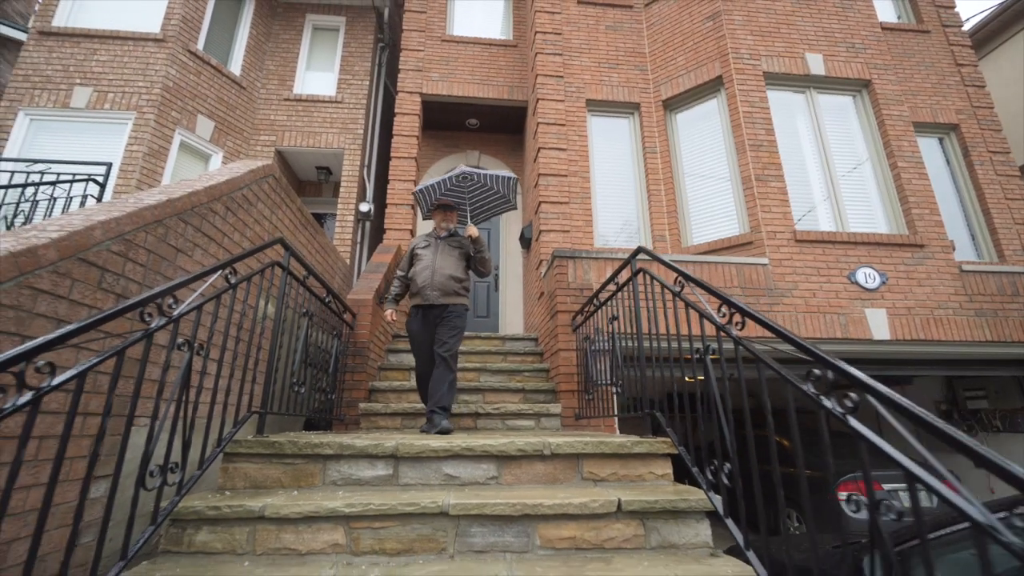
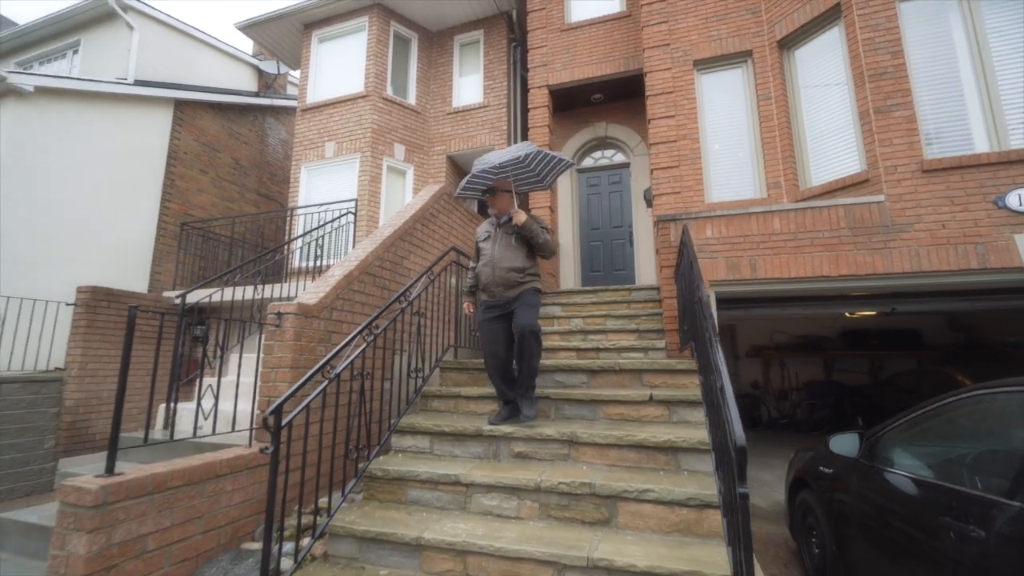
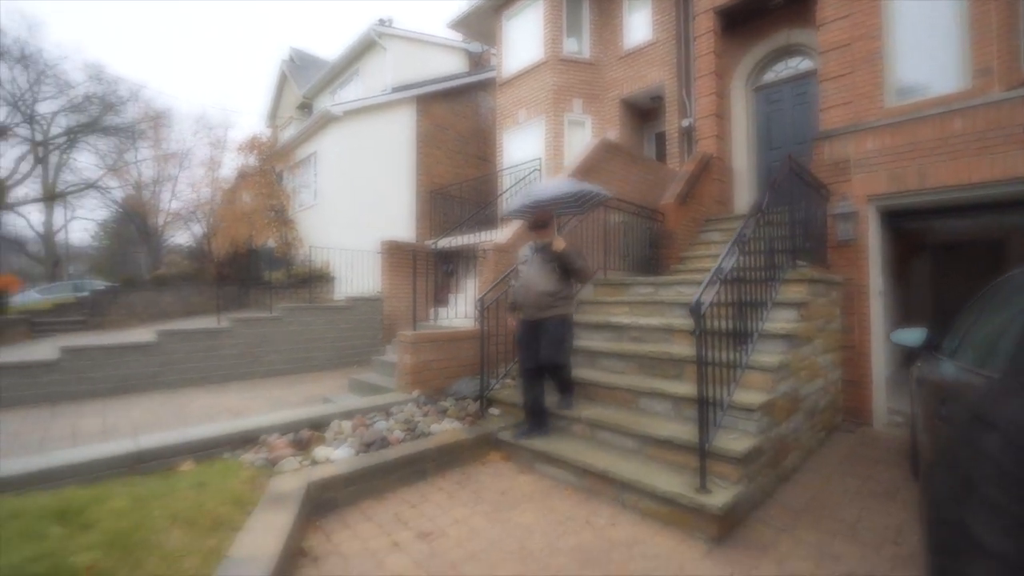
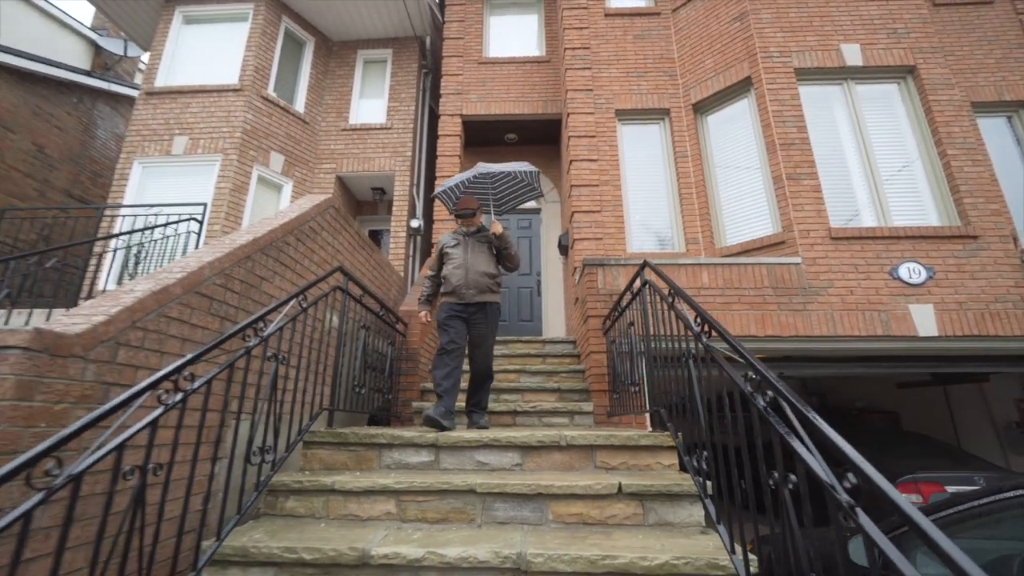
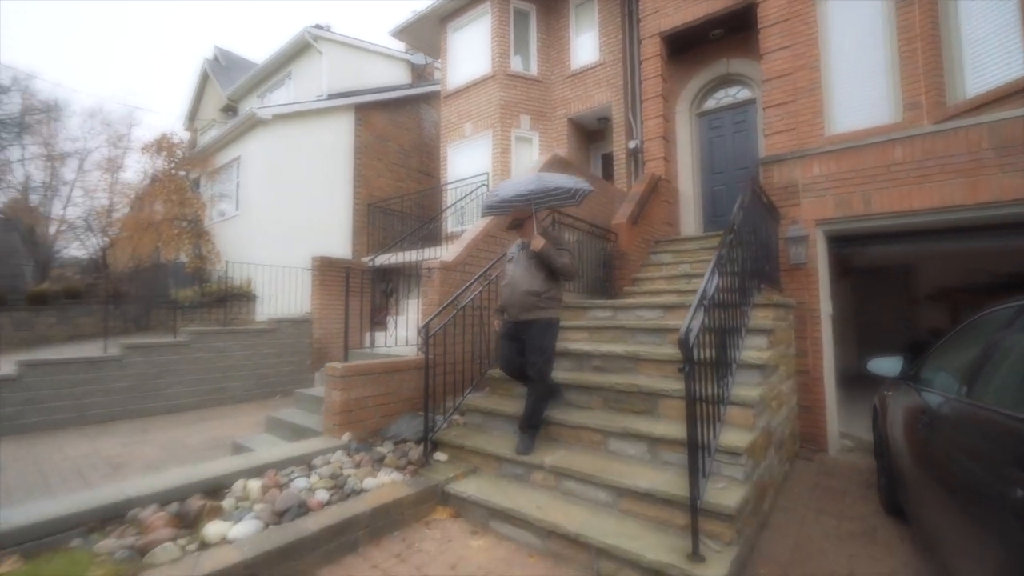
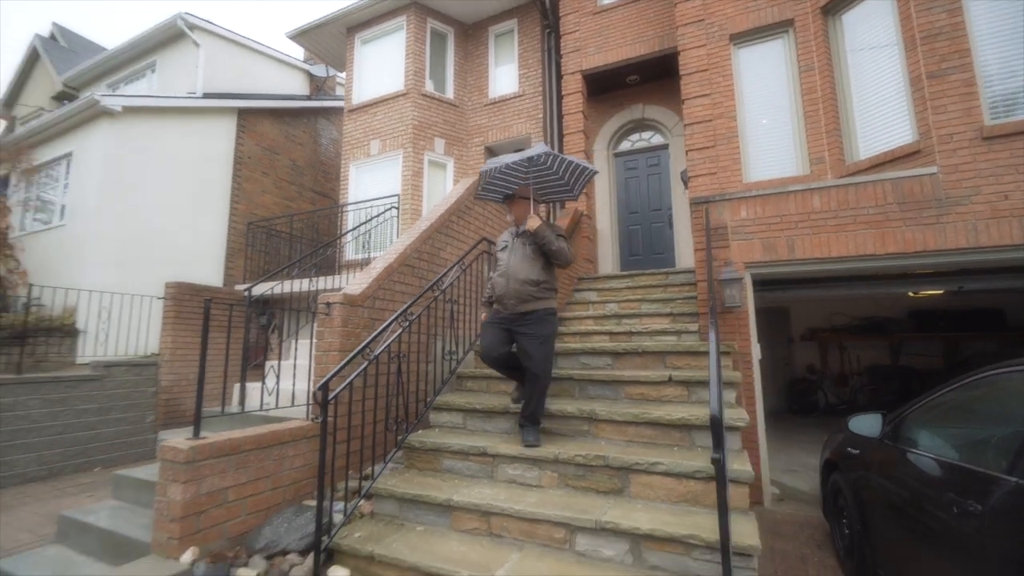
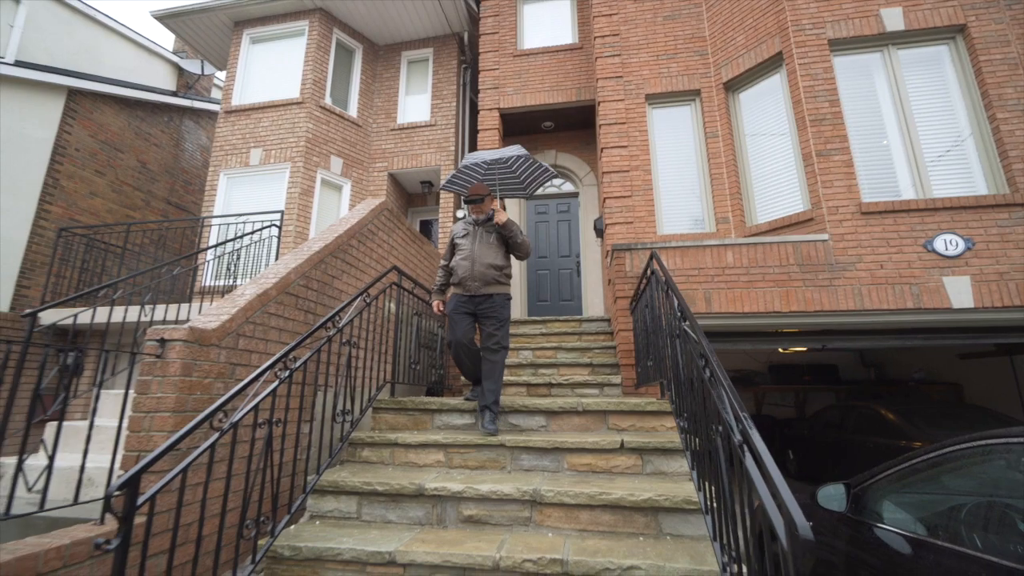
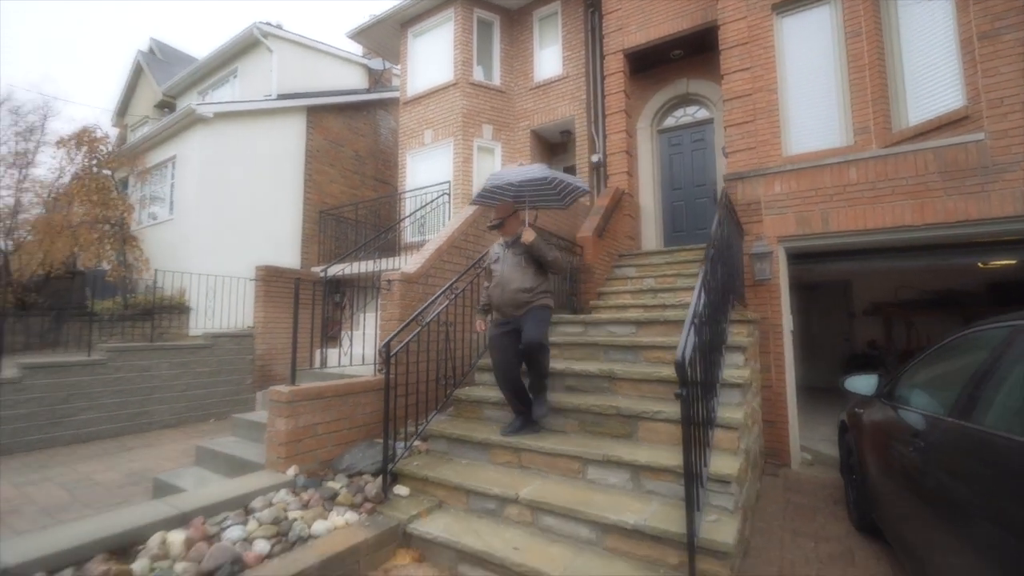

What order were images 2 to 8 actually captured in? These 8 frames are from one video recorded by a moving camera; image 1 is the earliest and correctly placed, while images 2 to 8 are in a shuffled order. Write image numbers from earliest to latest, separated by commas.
4, 7, 2, 6, 8, 5, 3
